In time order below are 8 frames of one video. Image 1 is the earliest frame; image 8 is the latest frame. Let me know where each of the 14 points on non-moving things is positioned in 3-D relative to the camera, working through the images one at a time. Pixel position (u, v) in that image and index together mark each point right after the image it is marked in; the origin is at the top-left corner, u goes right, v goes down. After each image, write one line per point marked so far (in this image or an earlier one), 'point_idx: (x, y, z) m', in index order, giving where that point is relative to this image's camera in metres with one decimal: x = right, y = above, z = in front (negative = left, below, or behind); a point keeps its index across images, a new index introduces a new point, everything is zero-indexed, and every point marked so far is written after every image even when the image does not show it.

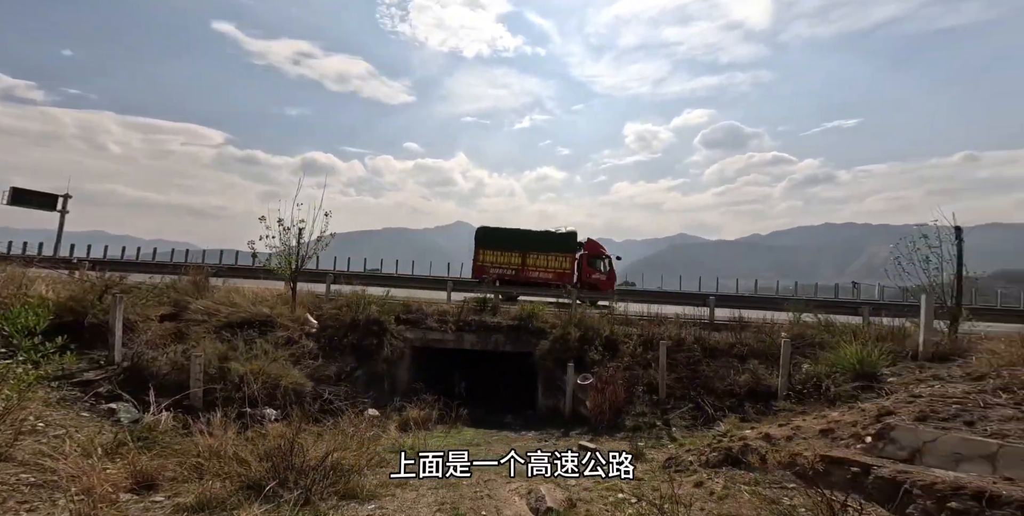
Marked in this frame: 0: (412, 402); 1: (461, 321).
0: (-2.1, -3.1, +12.1) m
1: (-1.3, -1.7, +16.0) m
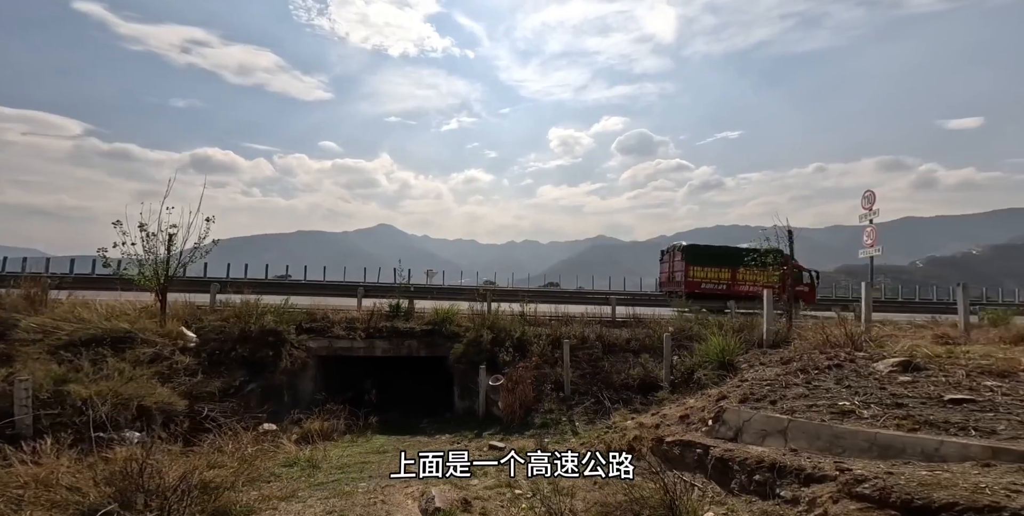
0: (-4.3, -3.4, +12.2) m
1: (-4.0, -2.0, +16.2) m
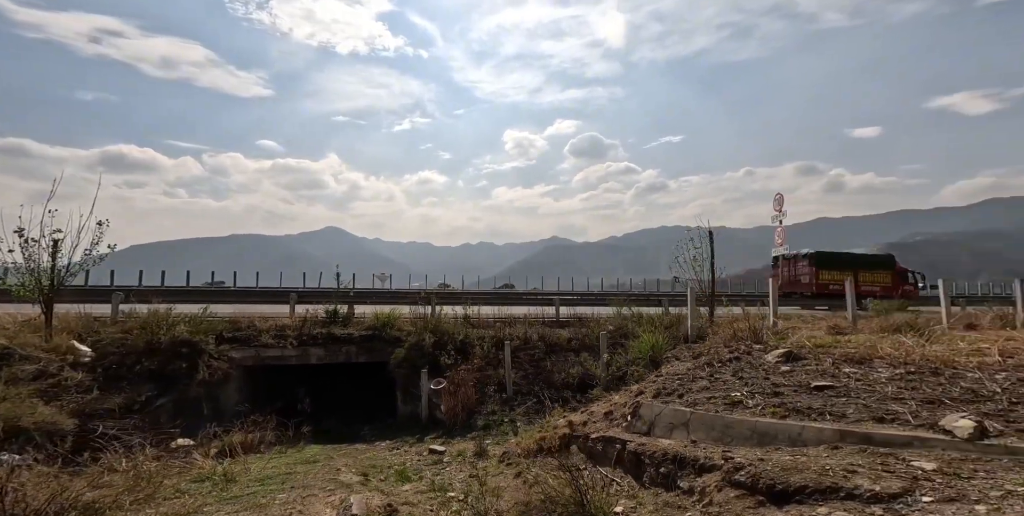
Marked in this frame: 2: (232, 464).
0: (-5.8, -3.5, +11.8) m
1: (-5.9, -2.2, +15.8) m
2: (-4.7, -3.4, +9.3) m
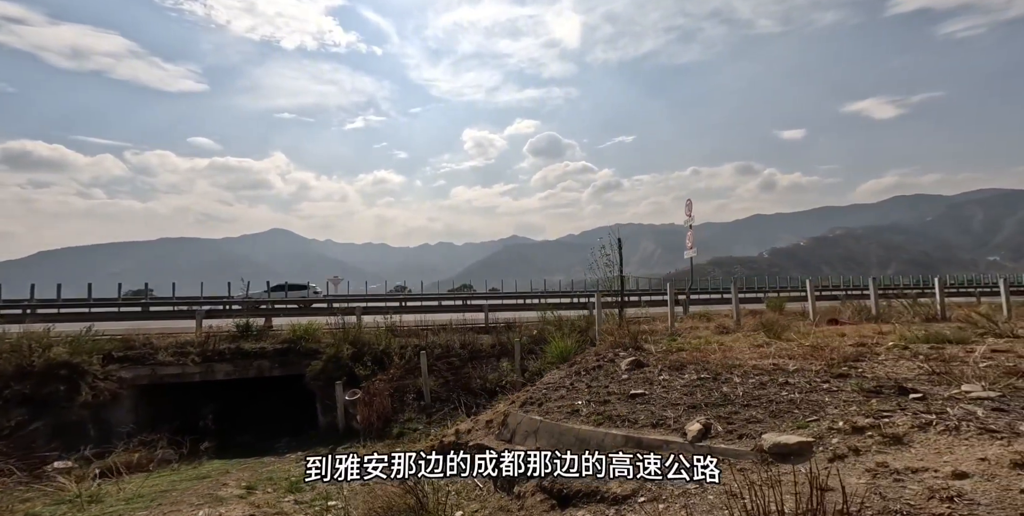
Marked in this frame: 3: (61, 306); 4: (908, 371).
0: (-7.9, -3.9, +11.5) m
1: (-8.4, -2.5, +15.4) m
2: (-6.6, -3.7, +9.1) m
3: (-15.5, -1.6, +19.1) m
4: (+3.0, -0.8, +4.3) m
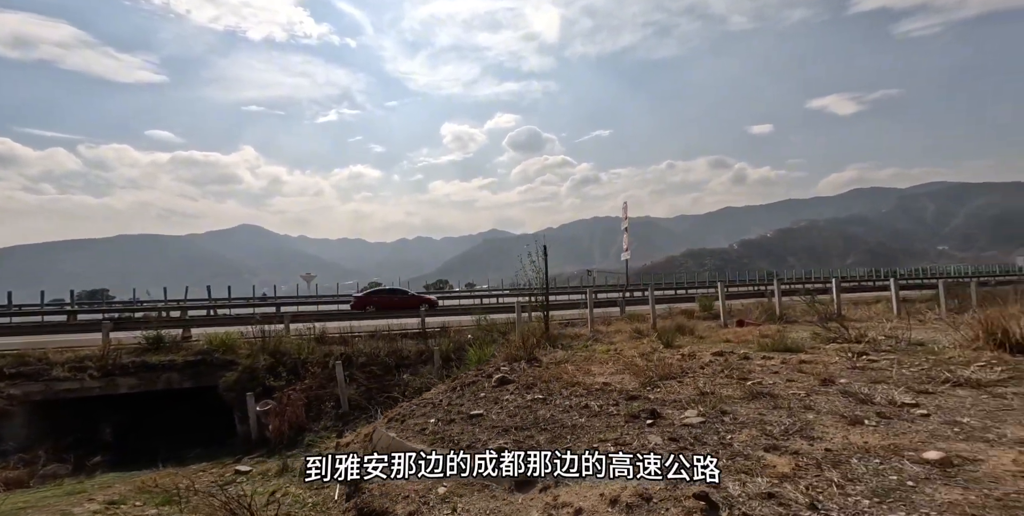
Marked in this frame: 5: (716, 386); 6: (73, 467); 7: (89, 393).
0: (-9.9, -4.2, +11.2) m
1: (-10.7, -2.9, +15.1) m
2: (-8.4, -4.1, +8.9) m
3: (-18.0, -2.0, +18.3) m
4: (+1.5, -1.1, +4.8) m
5: (+1.9, -1.2, +5.0) m
6: (-9.1, -4.5, +11.8) m
7: (-10.9, -3.5, +14.7) m
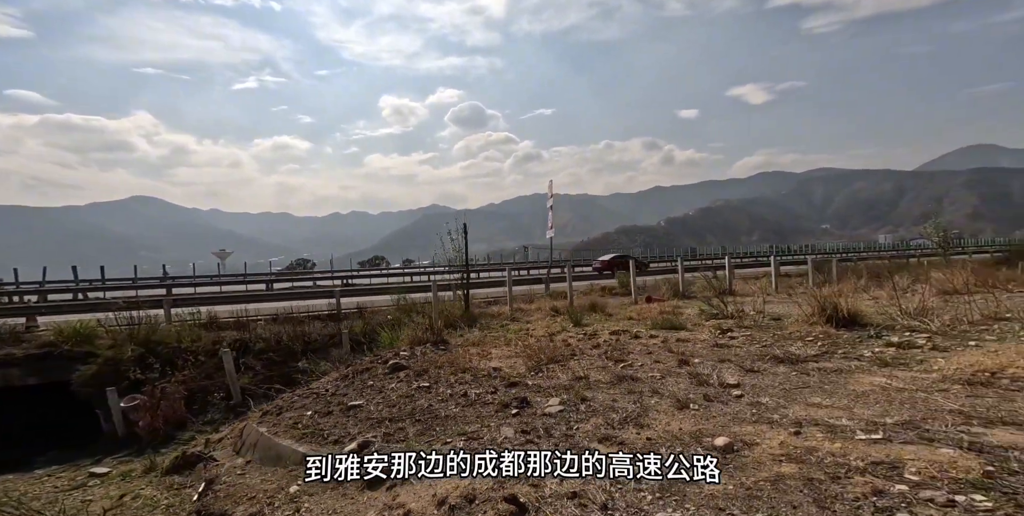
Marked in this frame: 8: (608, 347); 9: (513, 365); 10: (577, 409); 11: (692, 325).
0: (-11.6, -3.8, +10.0) m
1: (-12.9, -2.3, +13.7) m
2: (-9.8, -3.8, +7.8) m
3: (-20.5, -1.3, +15.9) m
4: (+0.5, -1.0, +4.8) m
5: (+0.8, -1.0, +5.1) m
6: (-10.9, -4.1, +10.7) m
7: (-13.0, -3.0, +13.3) m
8: (+1.2, -1.1, +6.9) m
9: (0.0, -1.1, +5.8) m
10: (+0.4, -1.0, +3.5) m
11: (+2.8, -1.1, +9.0) m
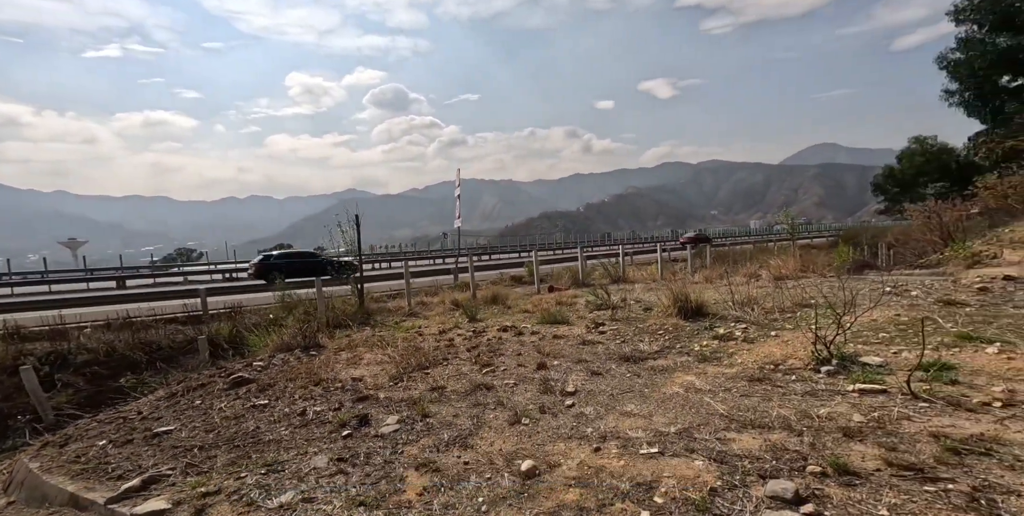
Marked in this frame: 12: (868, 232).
0: (-13.5, -3.8, +8.0) m
1: (-15.3, -2.2, +11.5) m
2: (-11.4, -3.7, +6.2) m
3: (-23.1, -1.1, +12.5) m
4: (-0.7, -1.0, +4.7) m
5: (-0.4, -1.1, +5.0) m
6: (-12.8, -4.0, +8.9) m
7: (-15.3, -2.8, +11.1) m
8: (-0.3, -1.1, +6.9) m
9: (-1.3, -1.1, +5.6) m
10: (-0.6, -1.0, +3.4) m
11: (+1.0, -1.0, +9.2) m
12: (+11.6, +0.9, +18.2) m
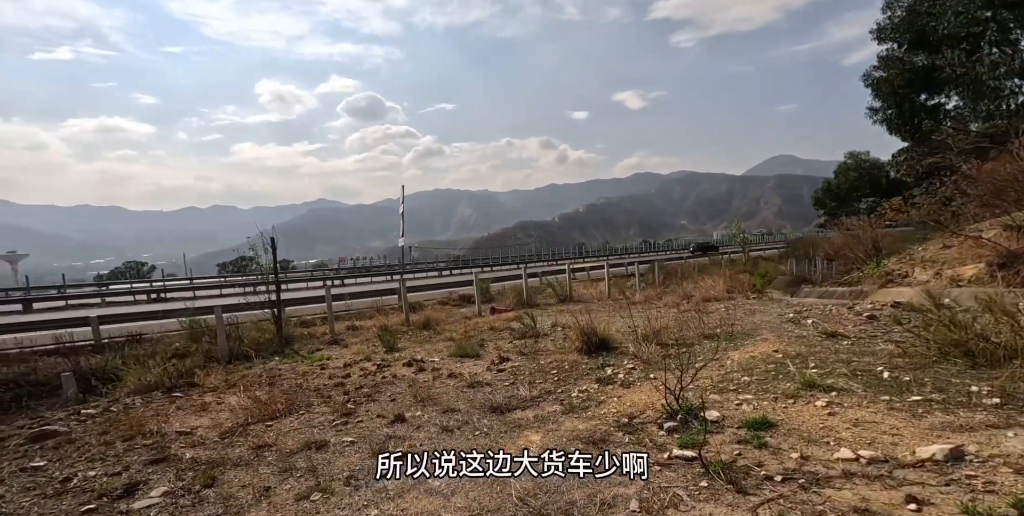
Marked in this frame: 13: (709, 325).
0: (-14.9, -4.1, +7.0) m
1: (-16.8, -2.6, +10.4) m
2: (-12.7, -4.1, +5.3) m
3: (-24.7, -1.5, +11.1) m
4: (-2.0, -1.4, +4.2) m
5: (-1.7, -1.4, +4.6) m
6: (-14.3, -4.3, +7.9) m
7: (-16.8, -3.2, +10.0) m
8: (-1.6, -1.5, +6.5) m
9: (-2.6, -1.5, +5.1) m
10: (-1.8, -1.4, +3.0) m
11: (-0.4, -1.5, +8.8) m
12: (+9.8, +0.2, +18.4) m
13: (+2.8, -1.0, +8.0) m
